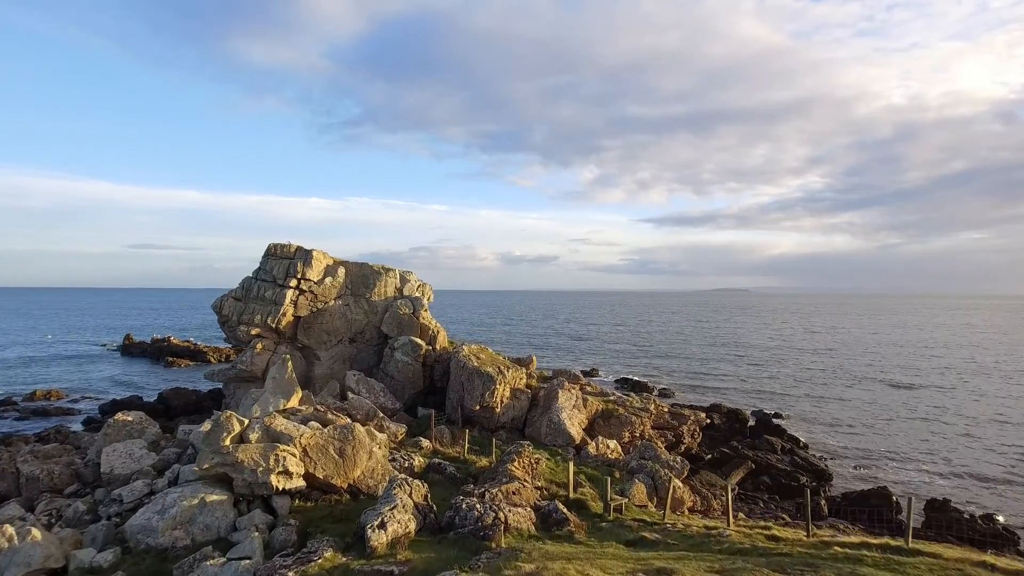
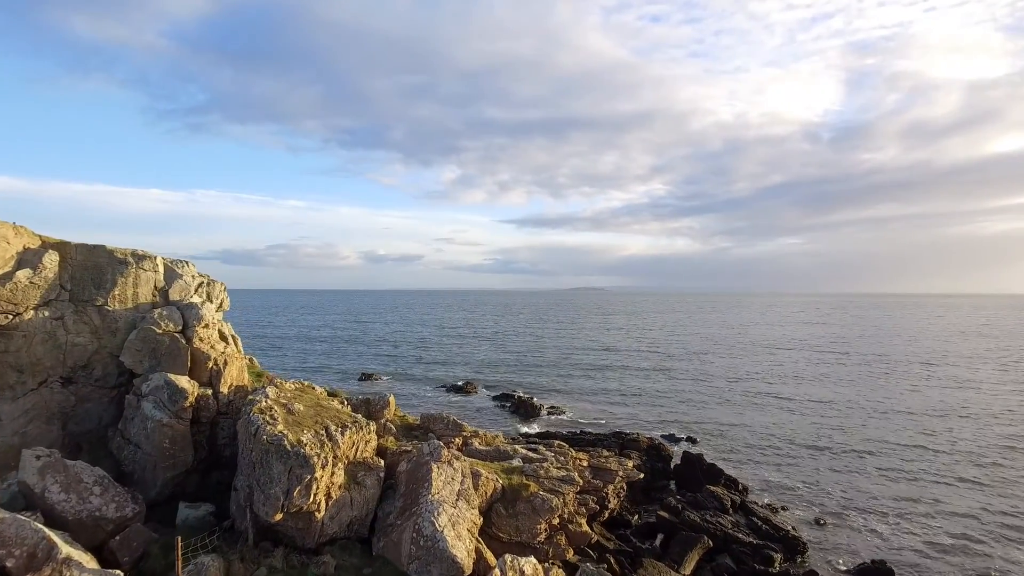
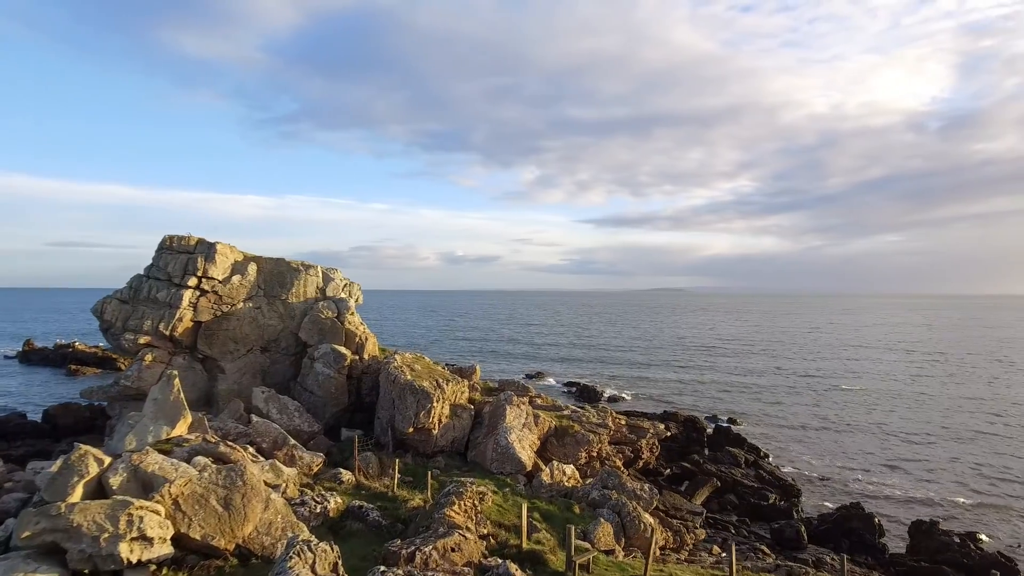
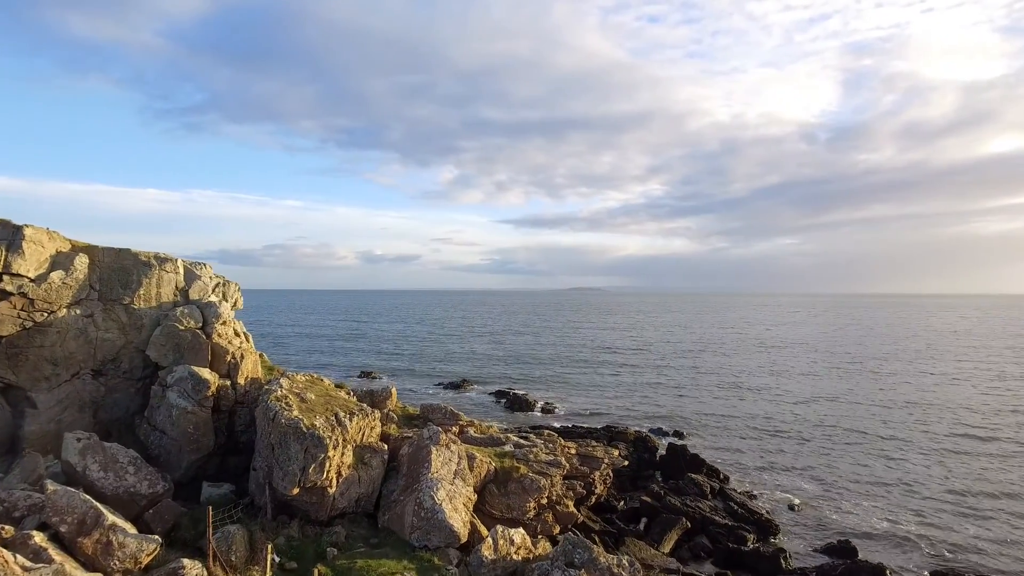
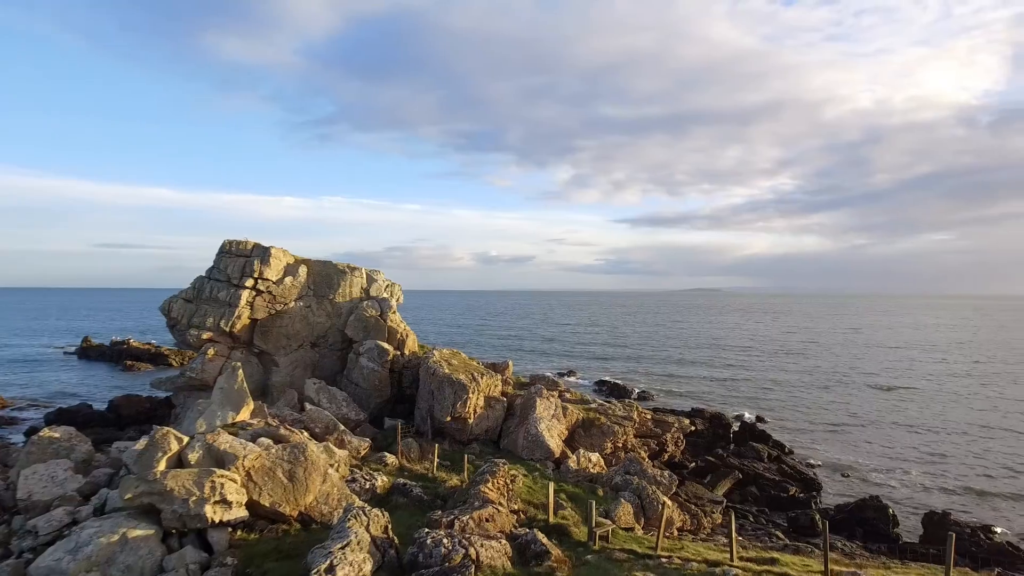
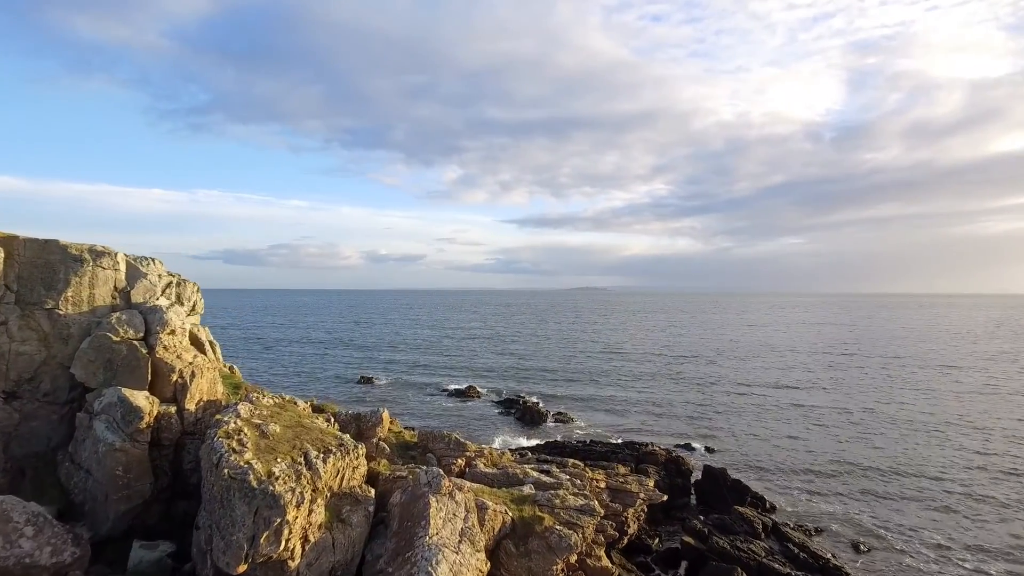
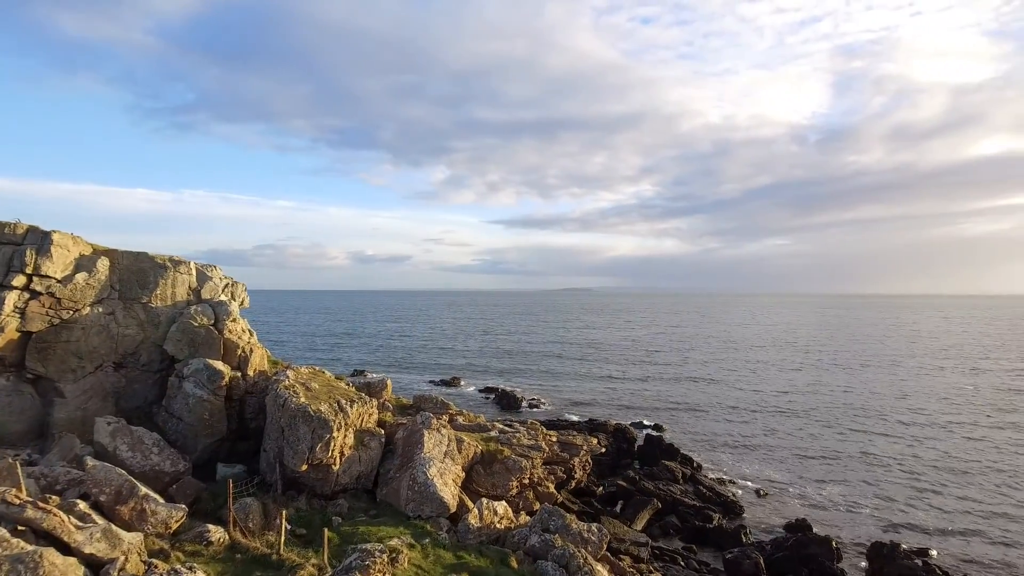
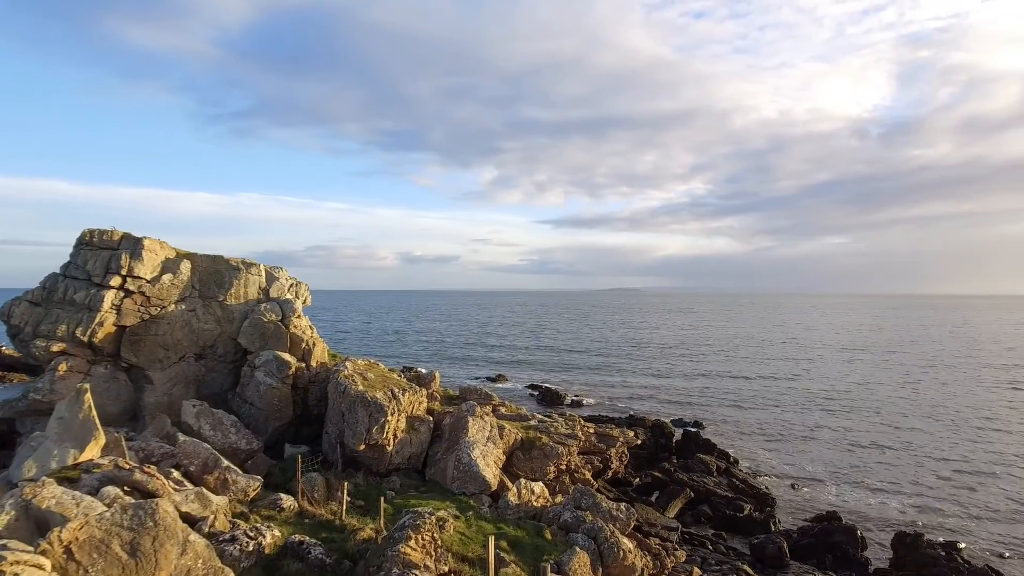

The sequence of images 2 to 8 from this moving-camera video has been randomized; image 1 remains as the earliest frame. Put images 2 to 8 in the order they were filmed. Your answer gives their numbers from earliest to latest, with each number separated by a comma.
5, 3, 8, 7, 4, 2, 6
